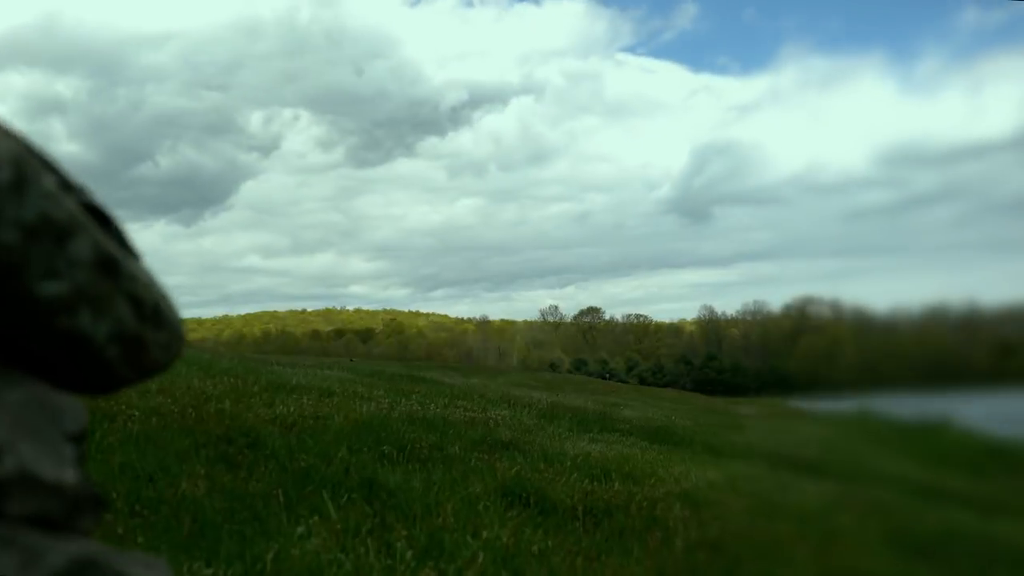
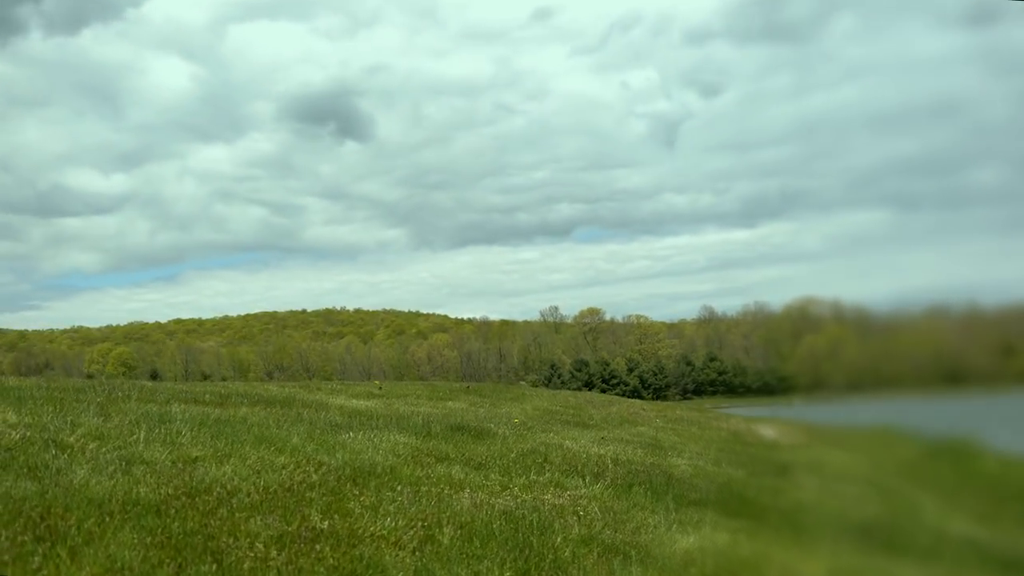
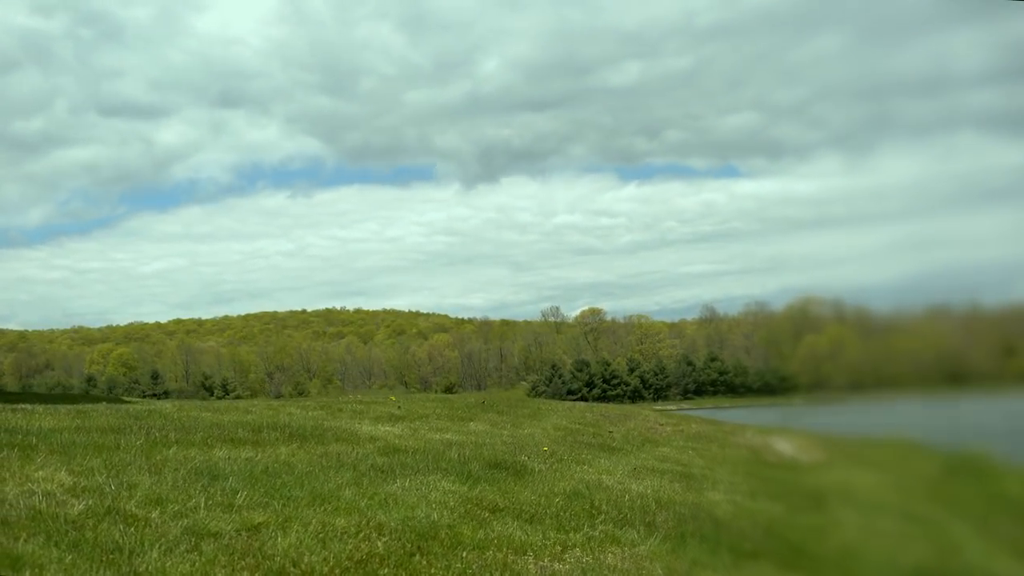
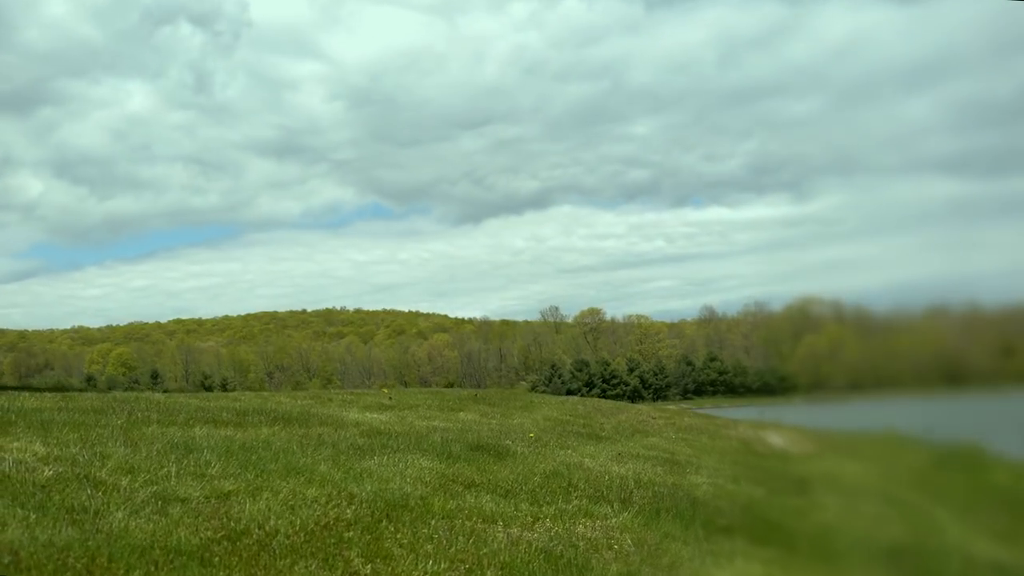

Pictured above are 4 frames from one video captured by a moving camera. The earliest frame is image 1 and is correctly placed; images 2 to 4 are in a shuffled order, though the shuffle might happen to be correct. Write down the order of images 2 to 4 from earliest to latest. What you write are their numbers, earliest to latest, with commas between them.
2, 4, 3
